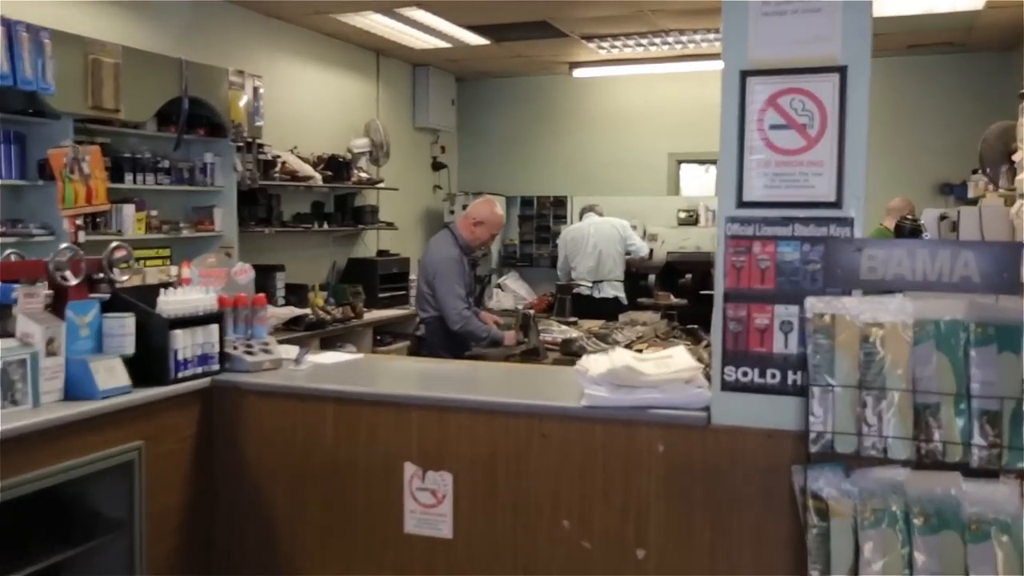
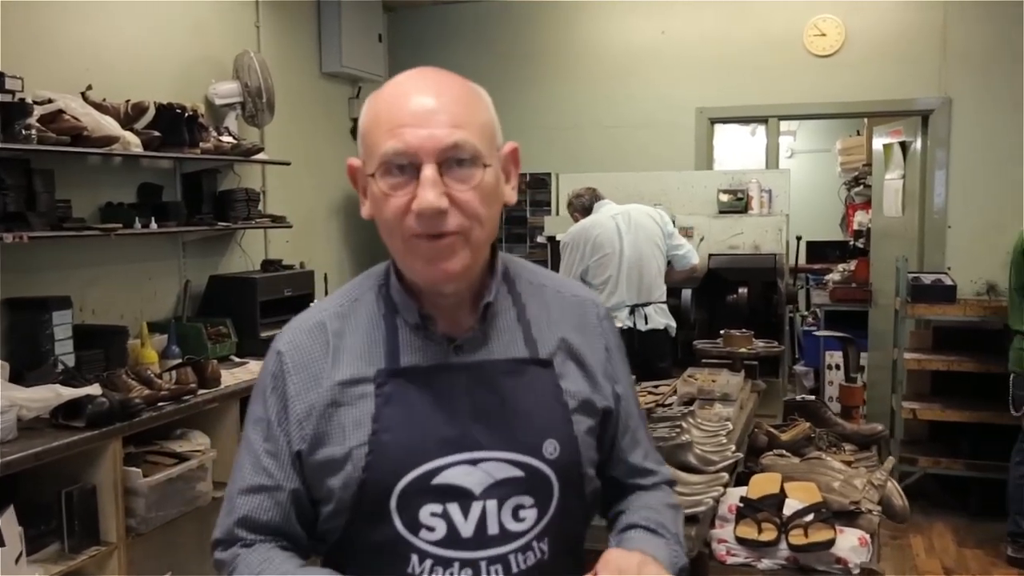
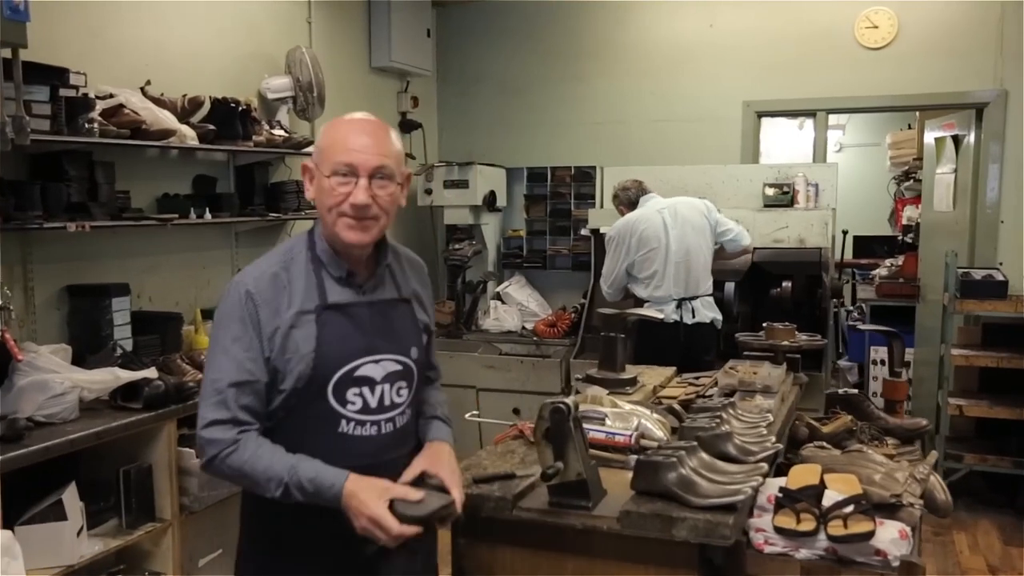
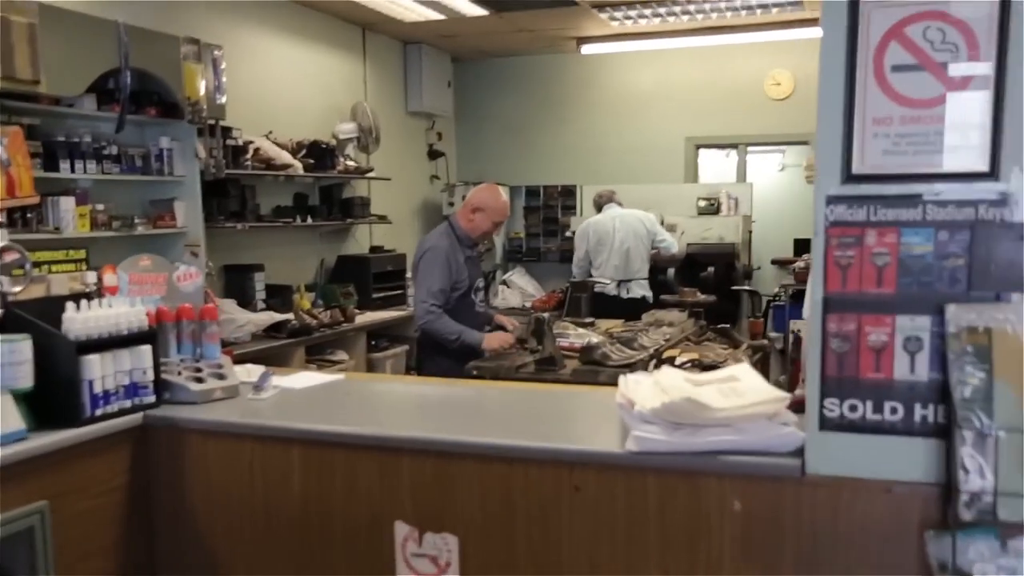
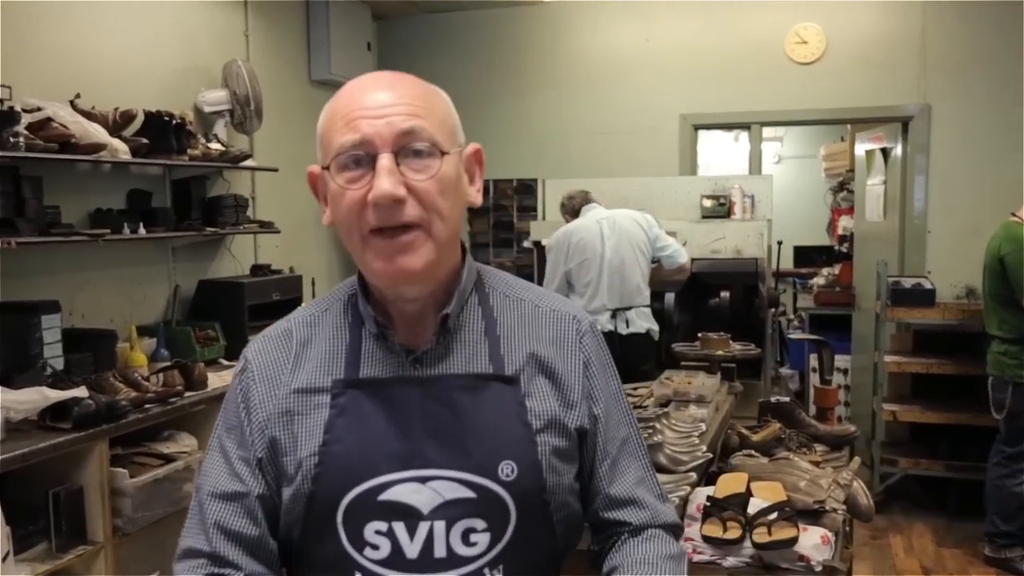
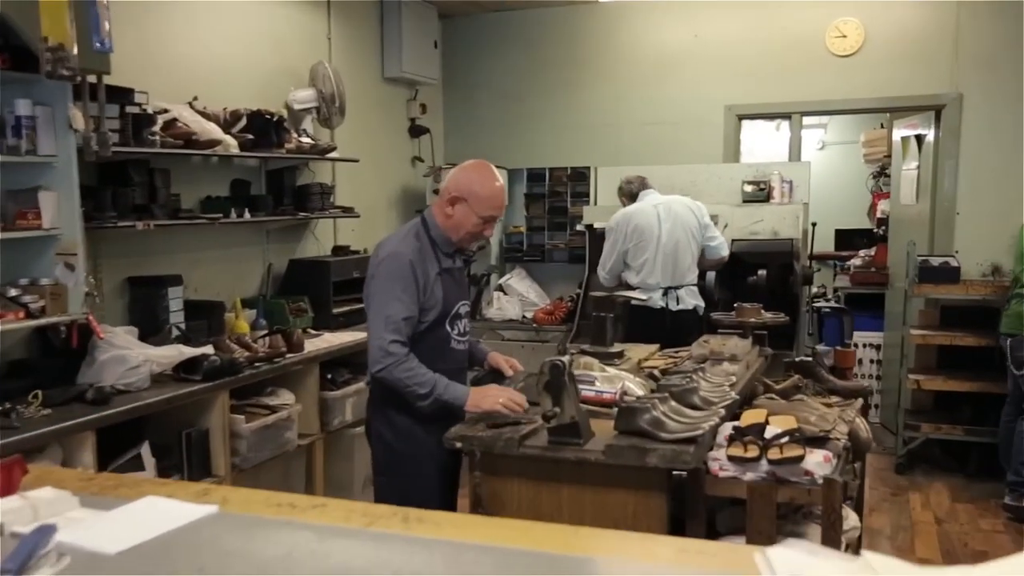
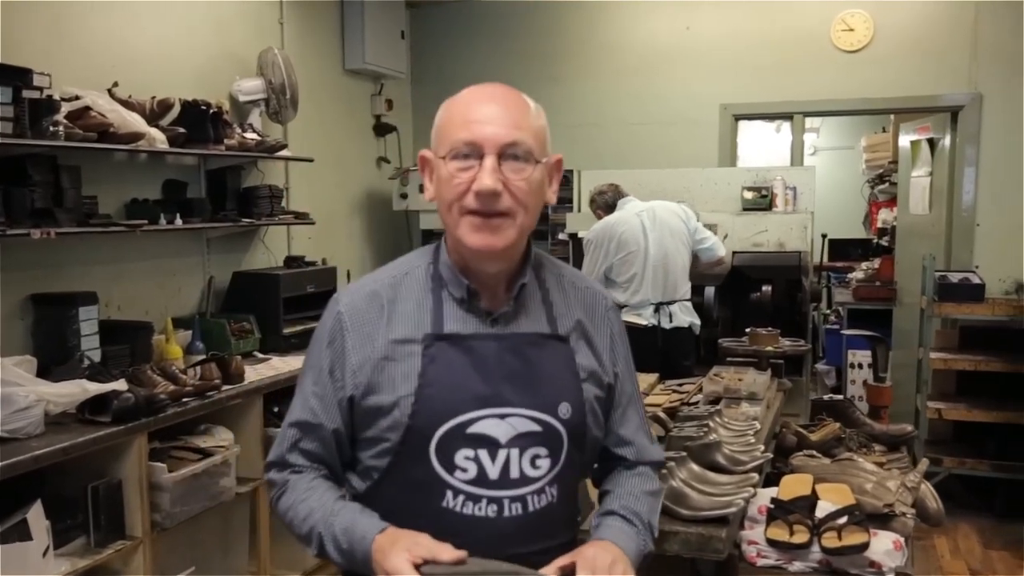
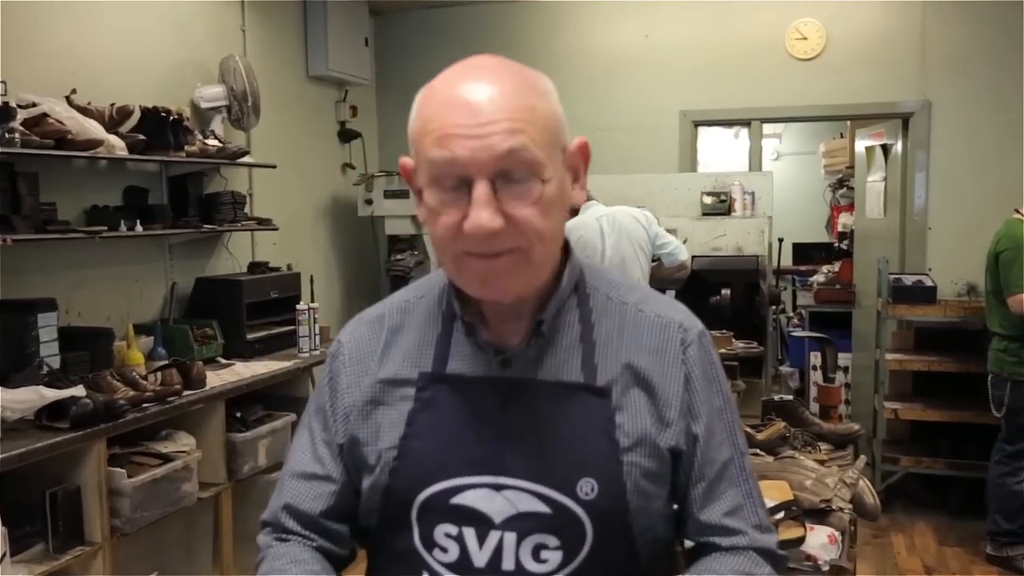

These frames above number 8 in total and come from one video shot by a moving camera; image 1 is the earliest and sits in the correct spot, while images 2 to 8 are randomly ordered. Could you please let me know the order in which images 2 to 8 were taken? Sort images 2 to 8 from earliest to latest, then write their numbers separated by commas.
4, 6, 3, 7, 2, 8, 5
